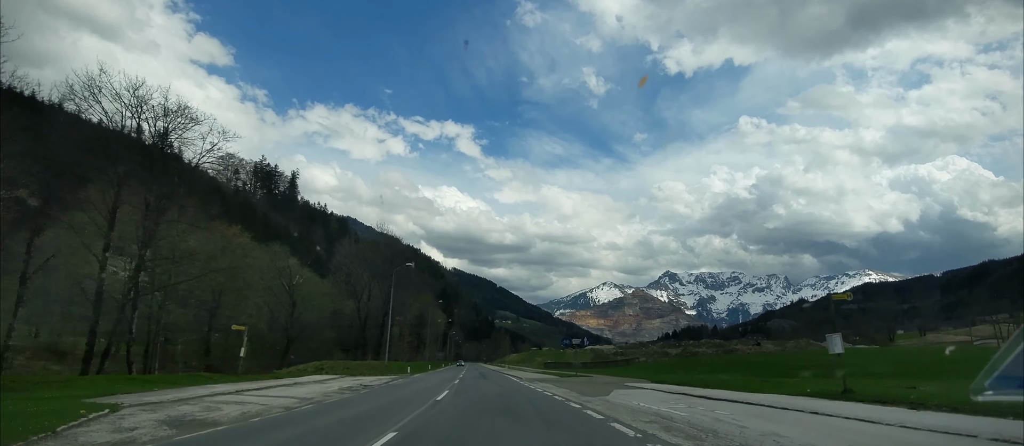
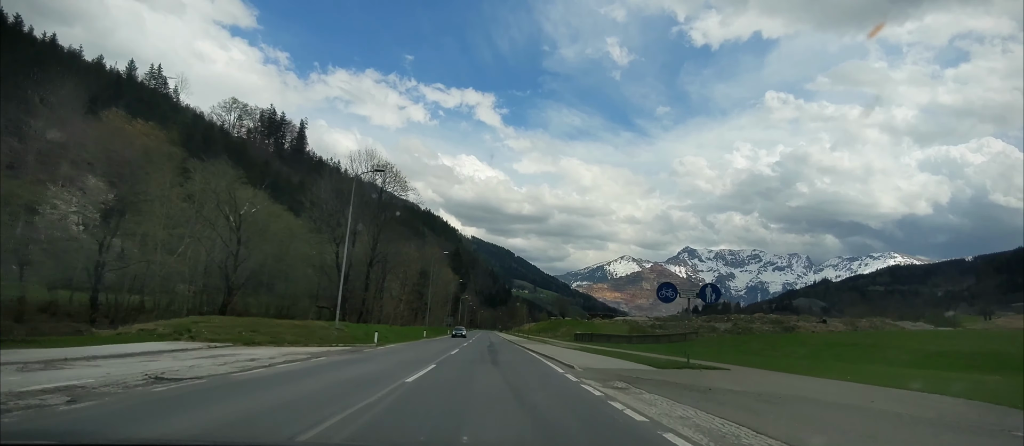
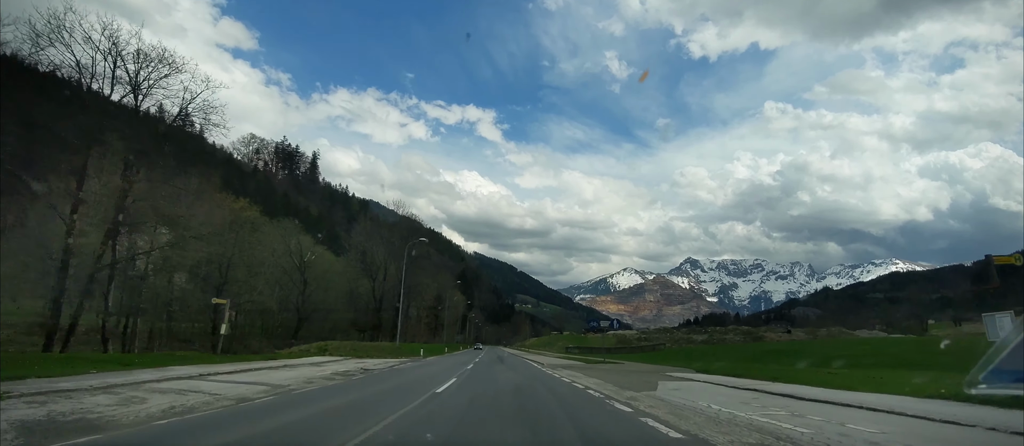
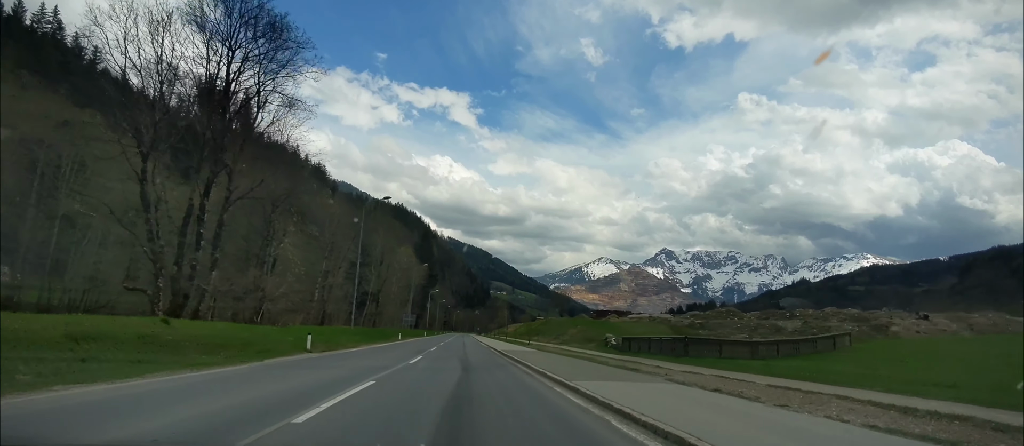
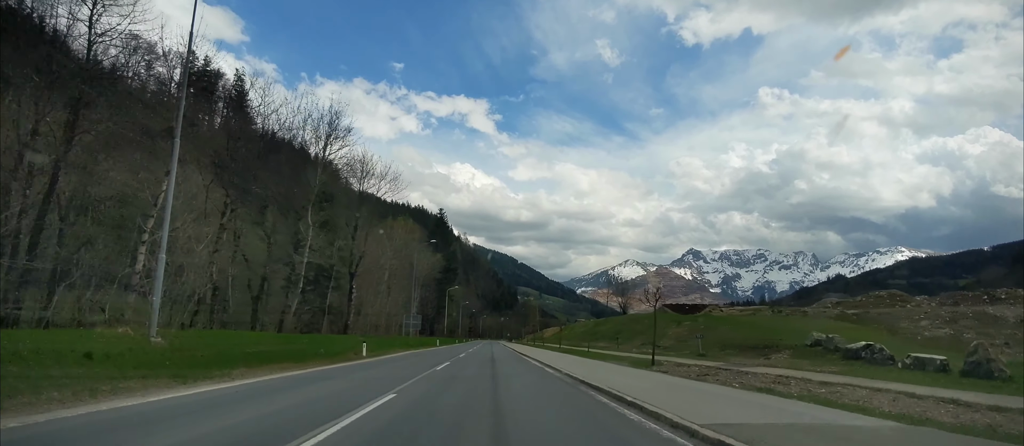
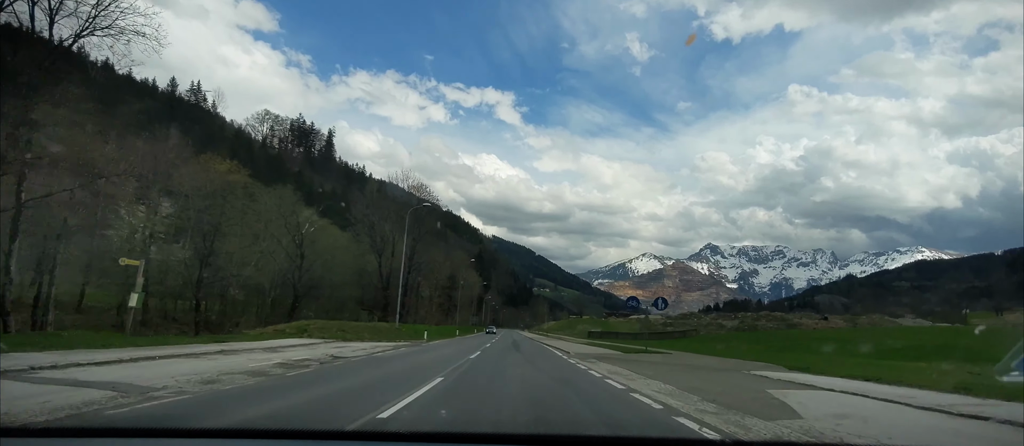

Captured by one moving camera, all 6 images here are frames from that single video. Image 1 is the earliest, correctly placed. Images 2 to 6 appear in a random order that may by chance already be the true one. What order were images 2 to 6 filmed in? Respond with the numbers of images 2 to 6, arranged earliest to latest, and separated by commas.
3, 6, 2, 4, 5
